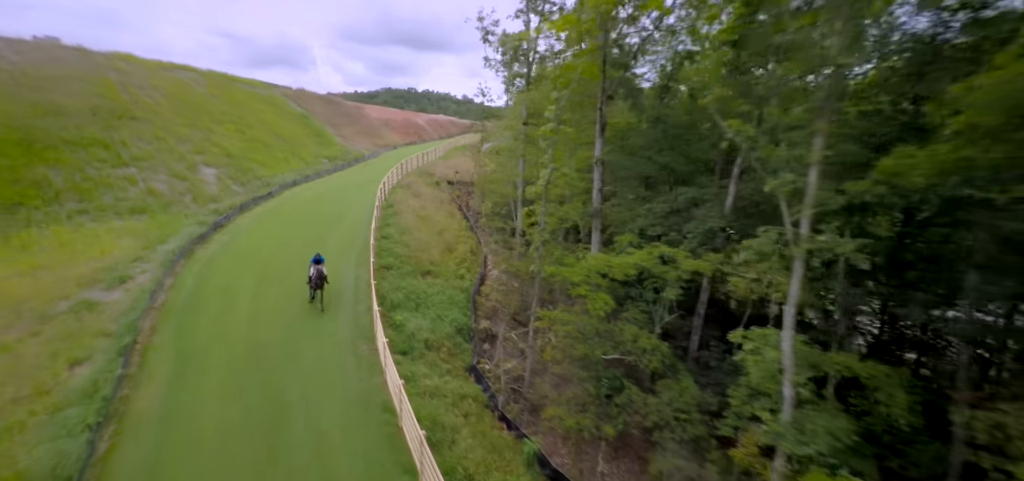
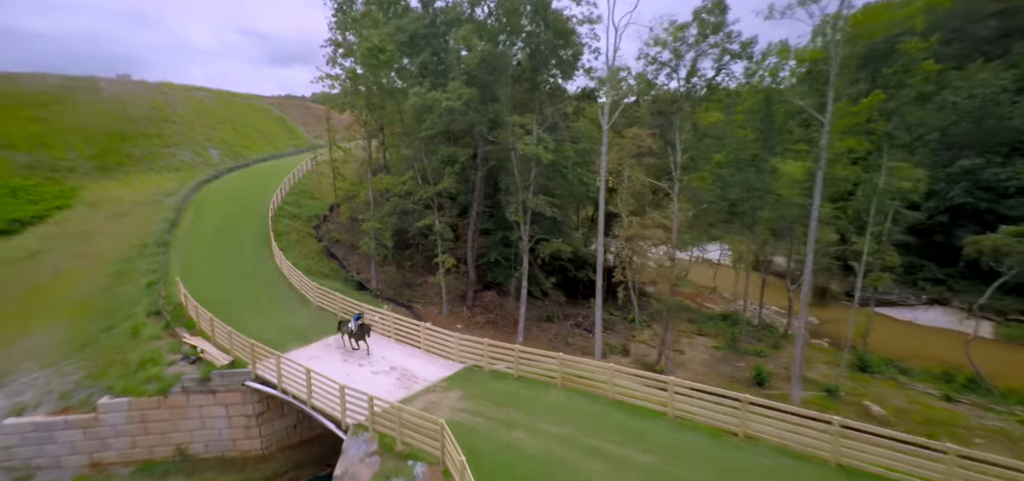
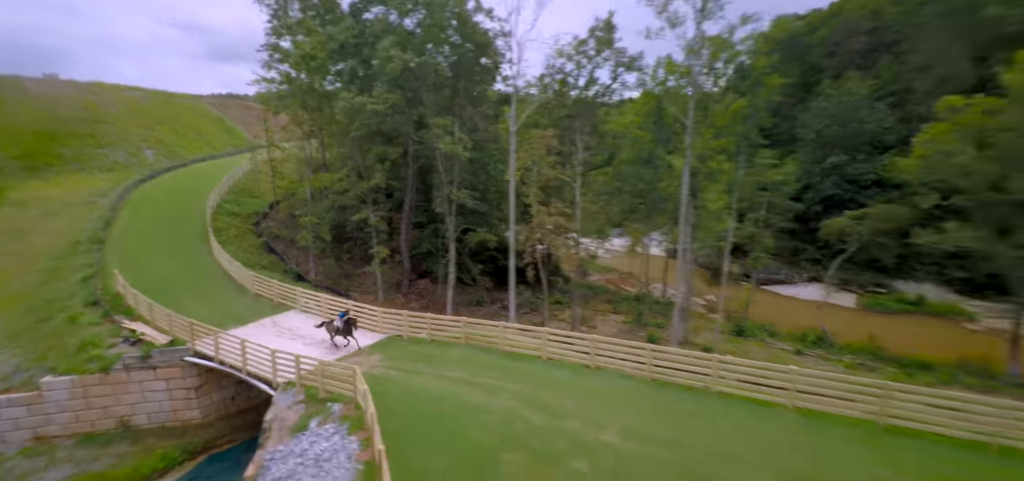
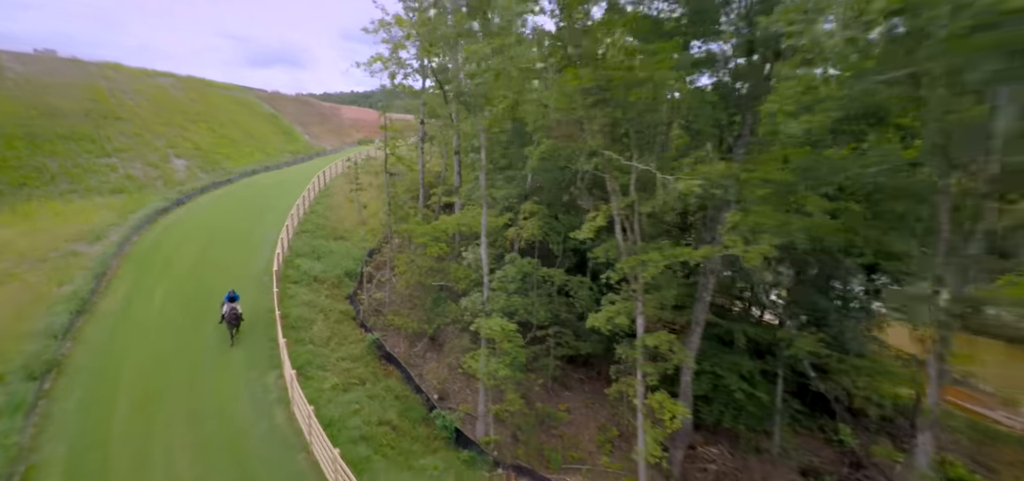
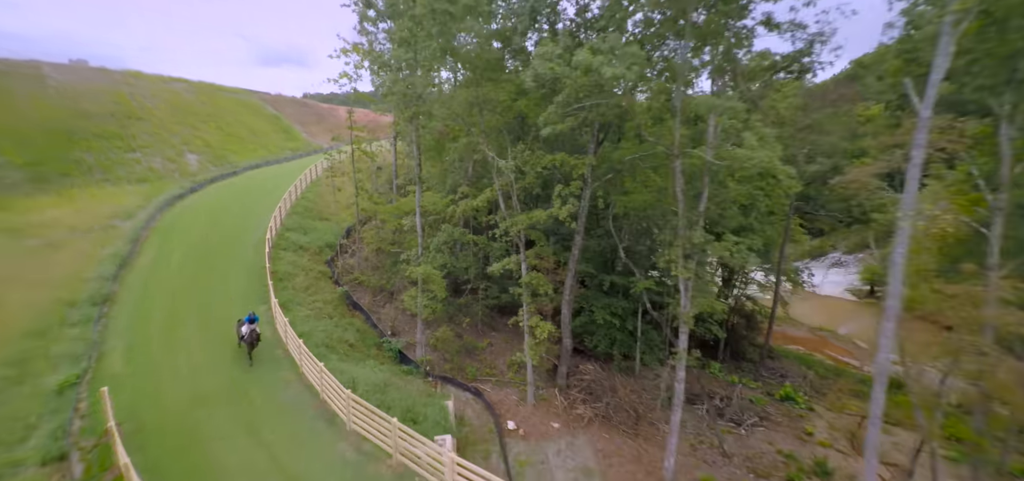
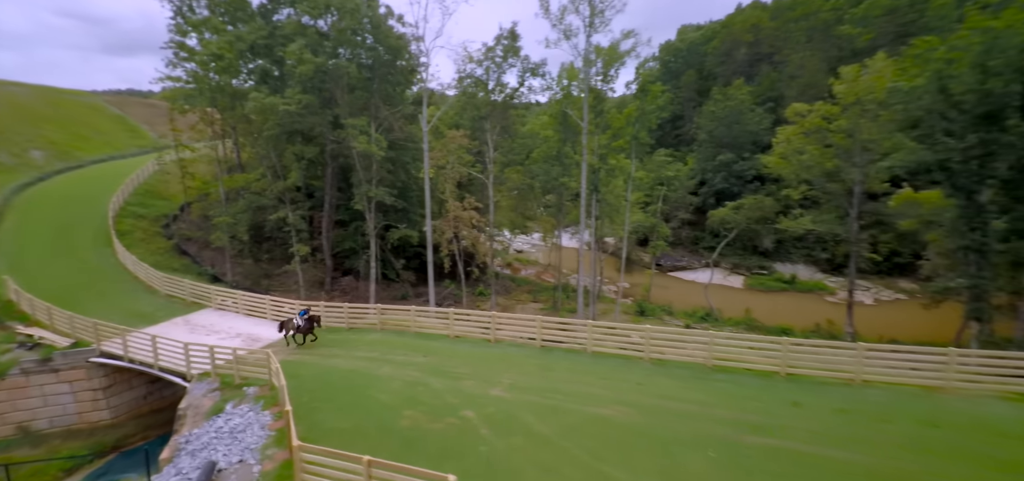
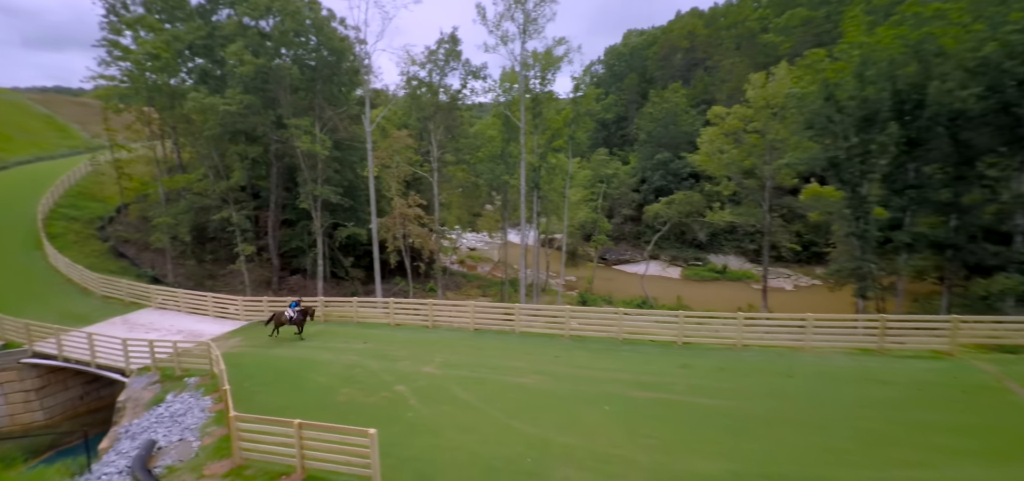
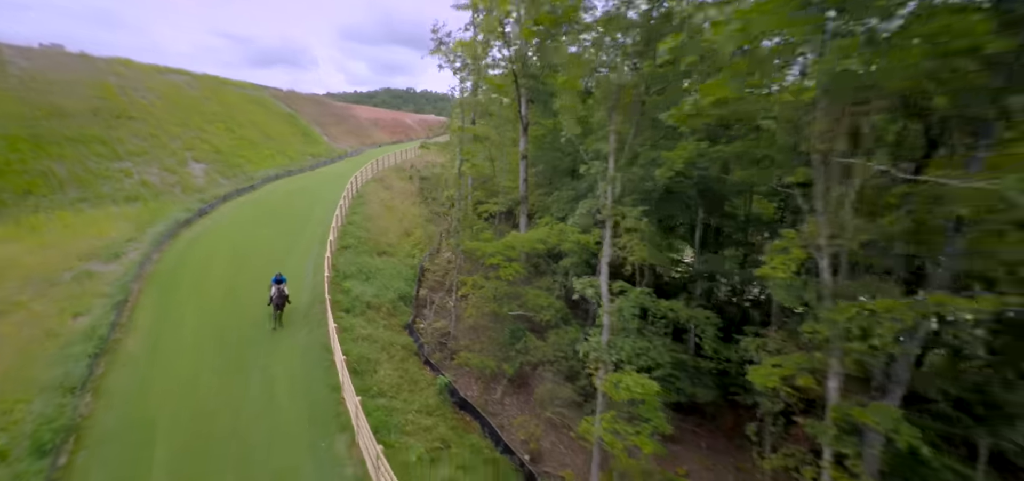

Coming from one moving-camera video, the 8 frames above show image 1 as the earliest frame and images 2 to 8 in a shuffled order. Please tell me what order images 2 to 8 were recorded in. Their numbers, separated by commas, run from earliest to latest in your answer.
8, 4, 5, 2, 3, 6, 7
